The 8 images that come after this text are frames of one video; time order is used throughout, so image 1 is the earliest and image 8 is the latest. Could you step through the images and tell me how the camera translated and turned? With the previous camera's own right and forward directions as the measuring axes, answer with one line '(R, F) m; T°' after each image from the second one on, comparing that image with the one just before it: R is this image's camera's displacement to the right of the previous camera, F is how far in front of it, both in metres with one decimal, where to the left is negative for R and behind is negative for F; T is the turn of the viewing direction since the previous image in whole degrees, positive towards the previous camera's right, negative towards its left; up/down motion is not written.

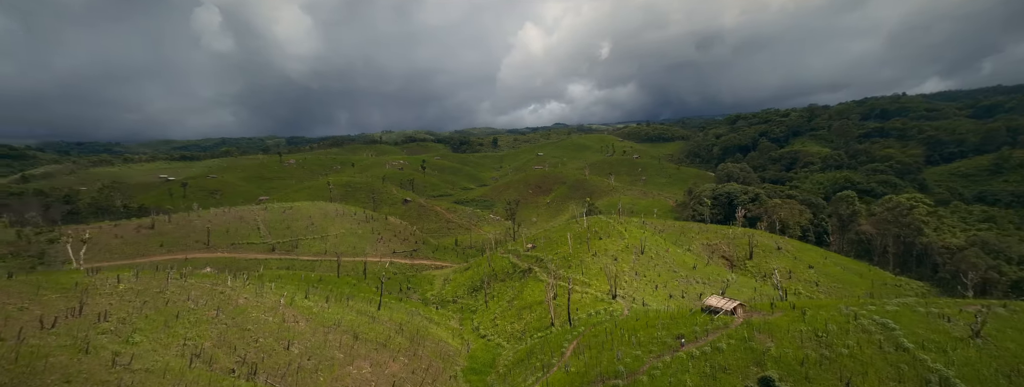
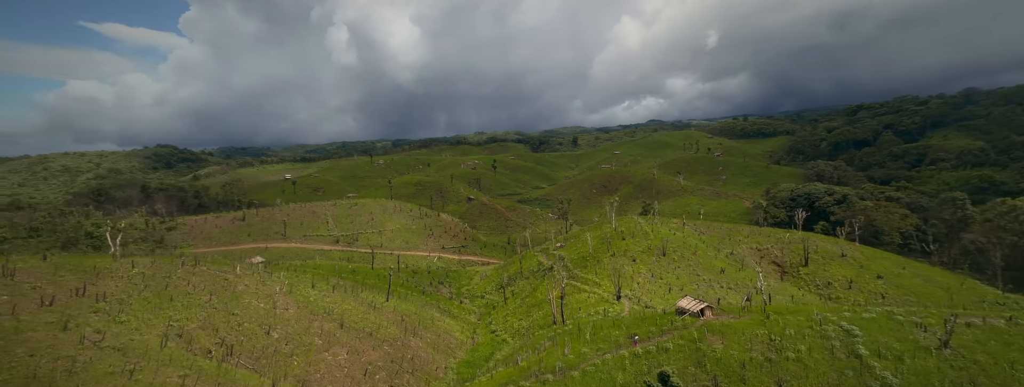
(+4.7, +0.4) m; -5°
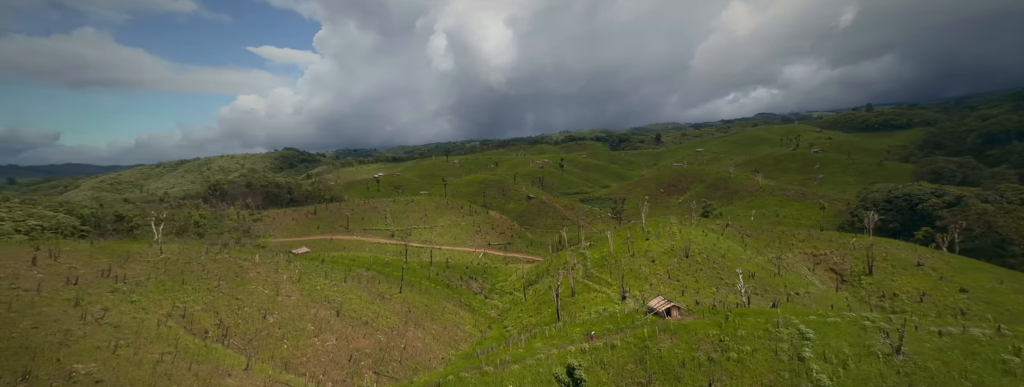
(+4.1, -0.3) m; -5°
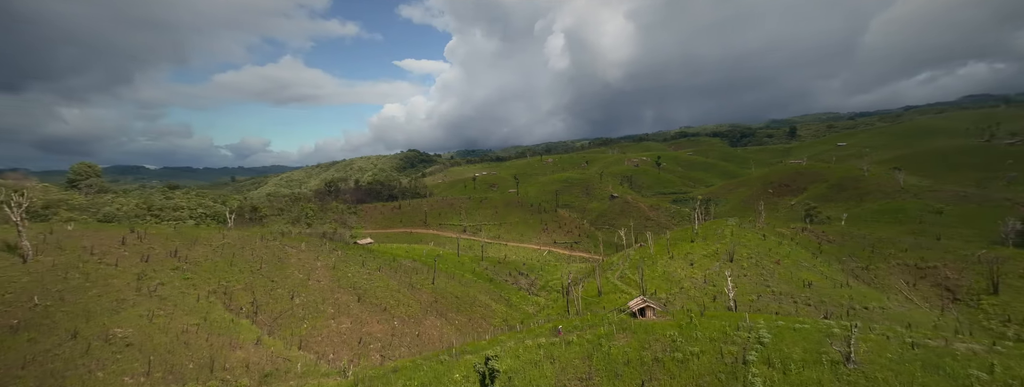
(+4.7, -1.2) m; -8°
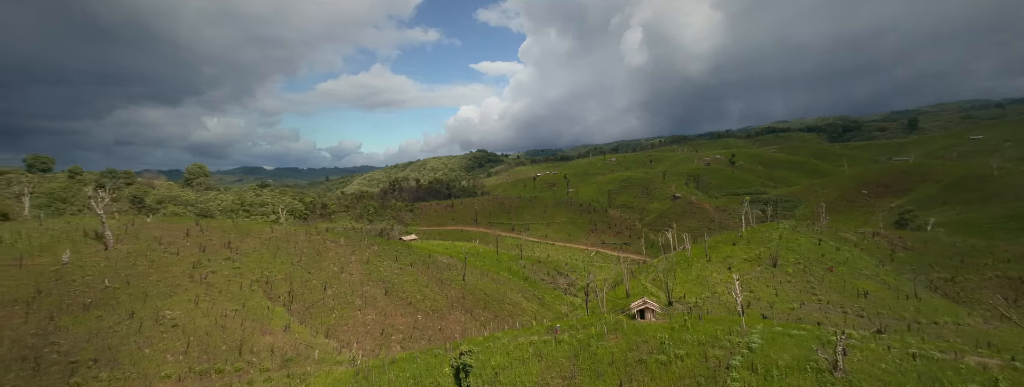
(+2.6, -0.9) m; -6°
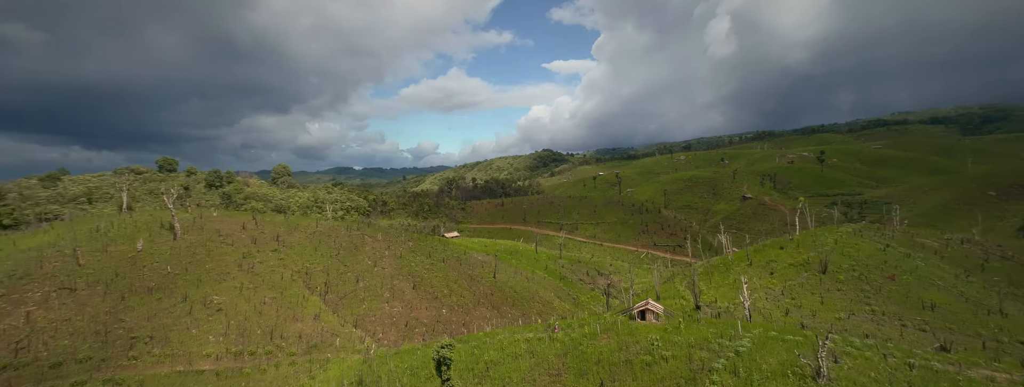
(+2.7, -0.9) m; -6°
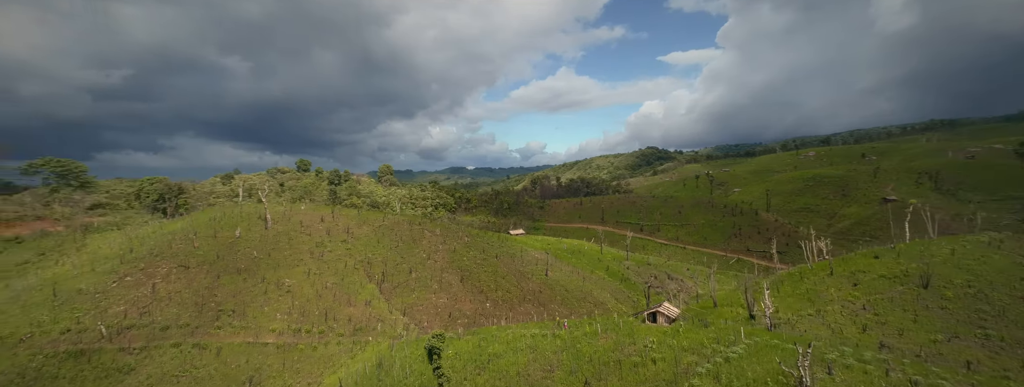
(+4.0, -1.0) m; -10°
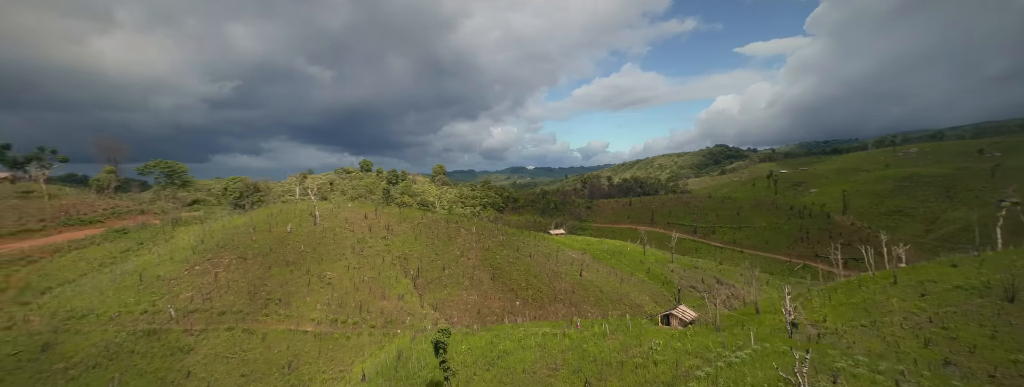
(+2.1, -0.5) m; -6°
